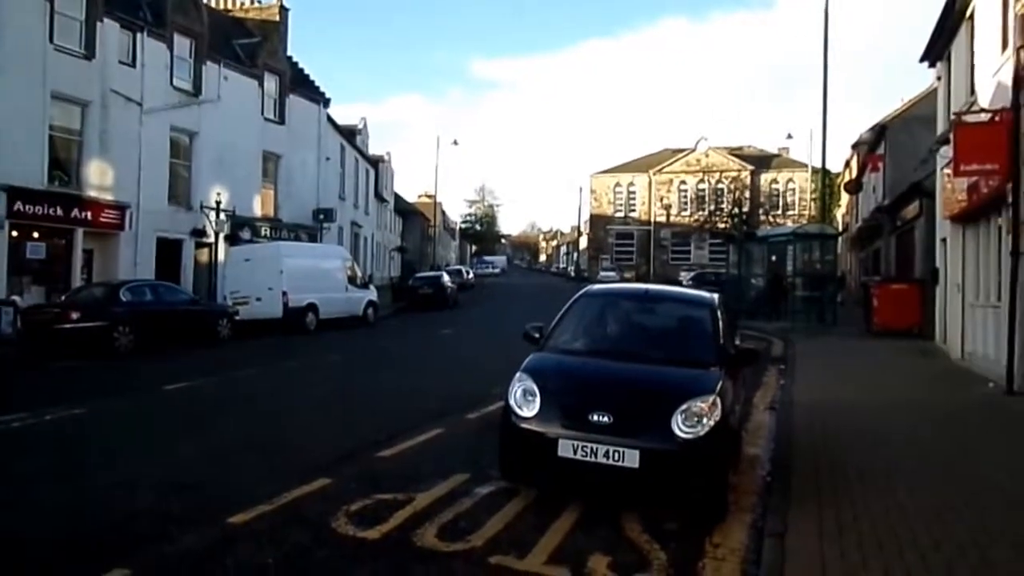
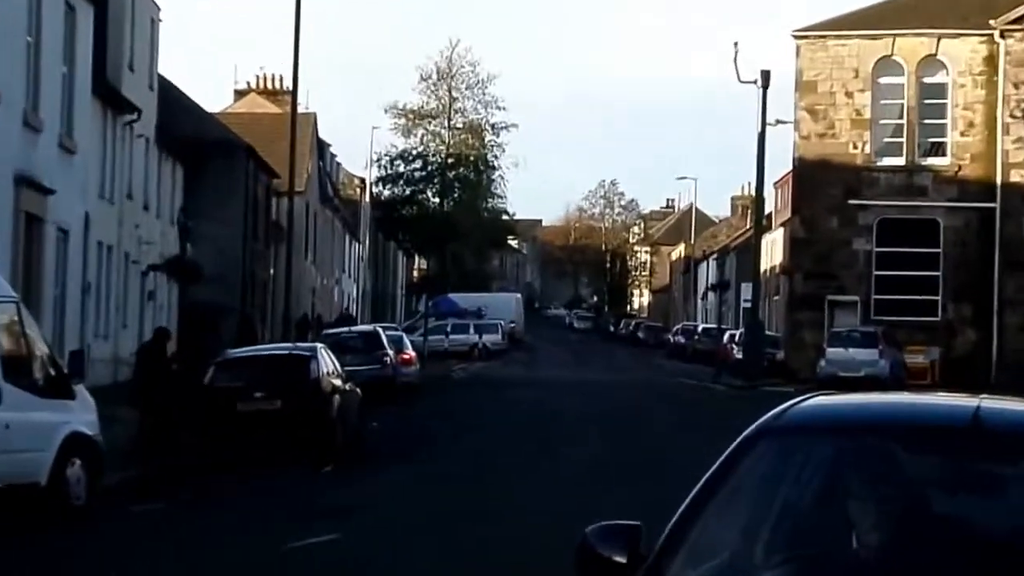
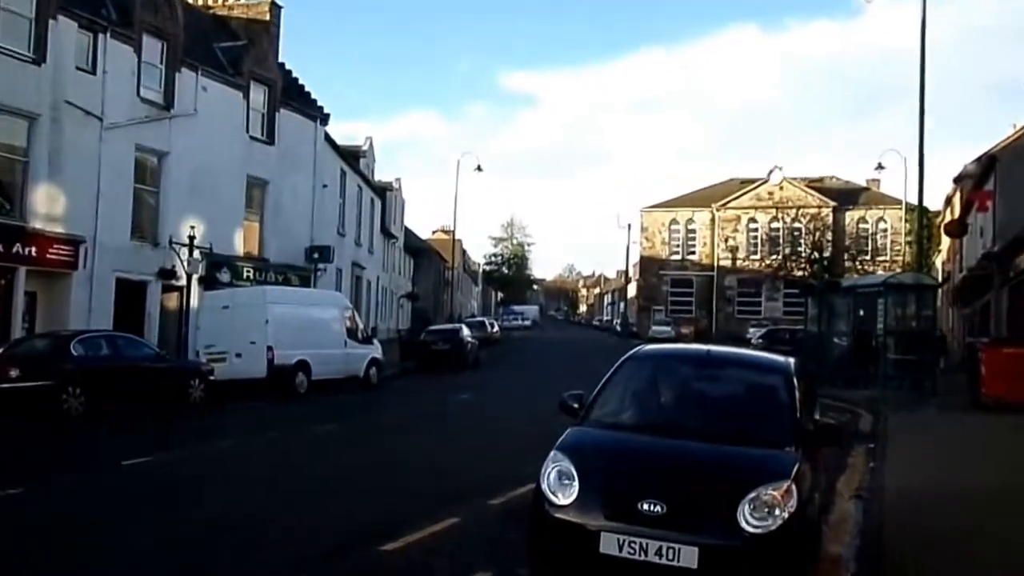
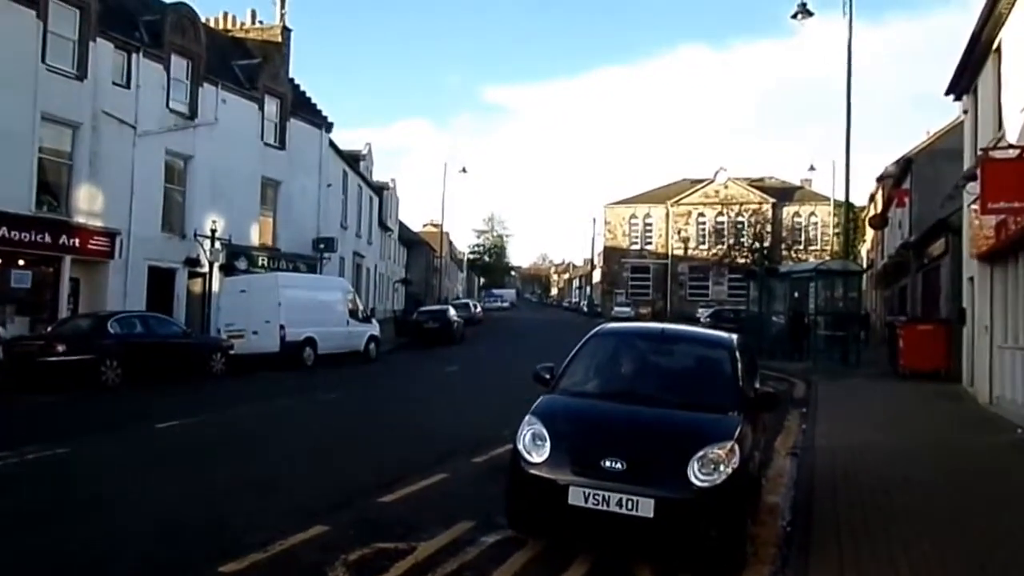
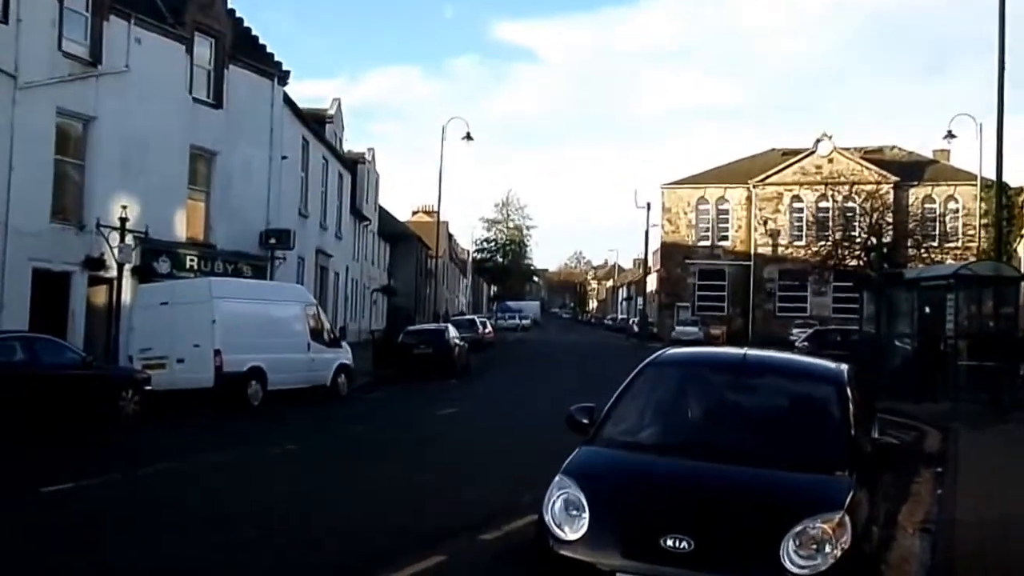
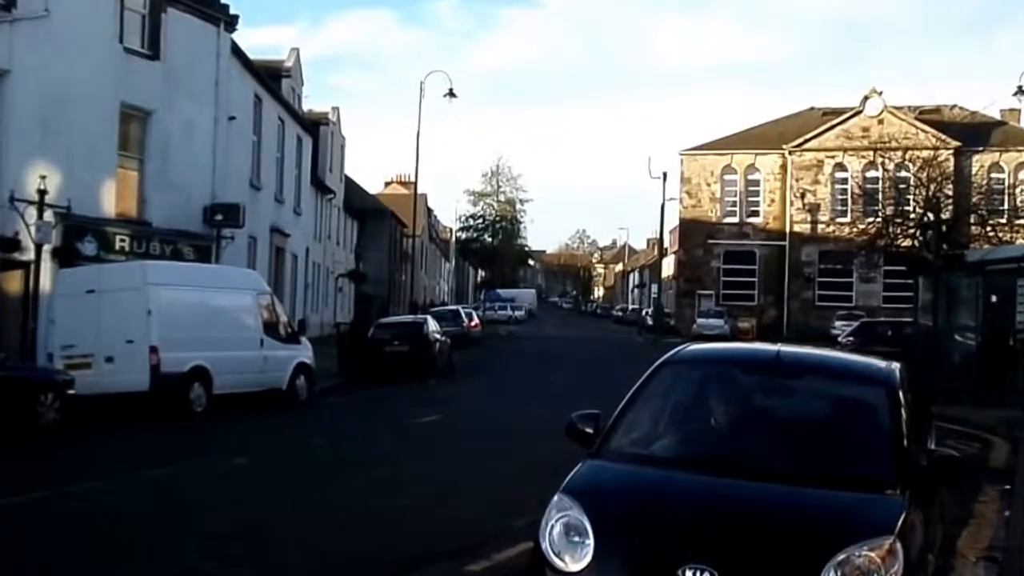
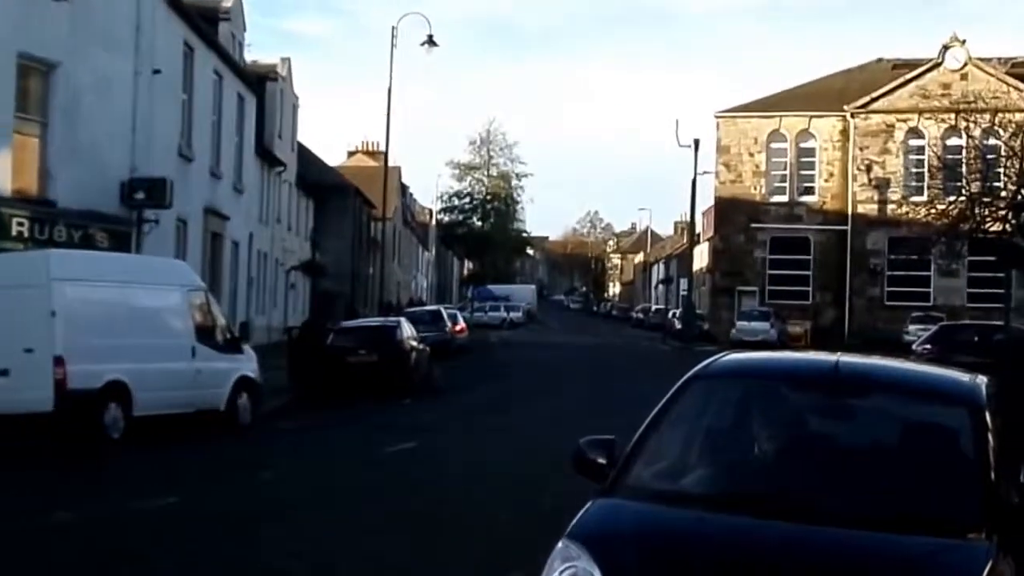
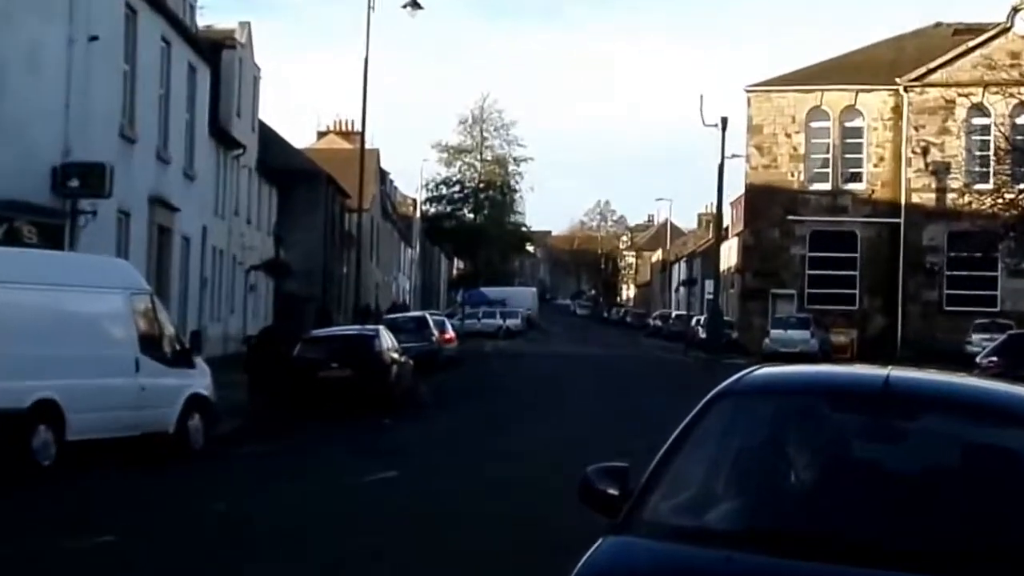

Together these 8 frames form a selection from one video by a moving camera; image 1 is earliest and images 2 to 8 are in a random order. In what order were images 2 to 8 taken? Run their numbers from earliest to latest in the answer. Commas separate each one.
4, 3, 5, 6, 7, 8, 2
